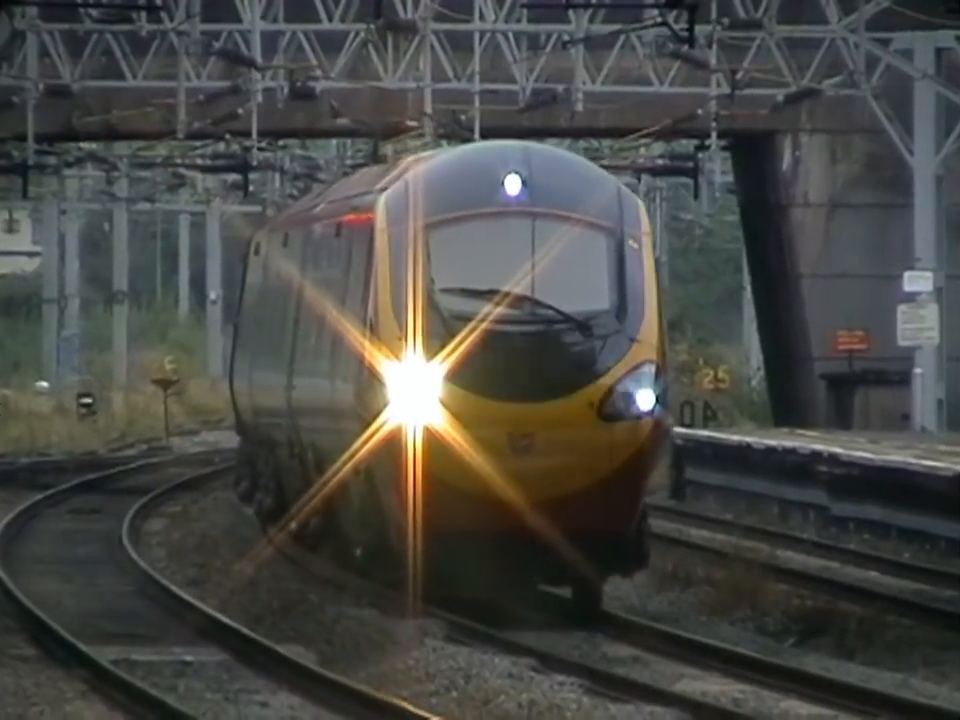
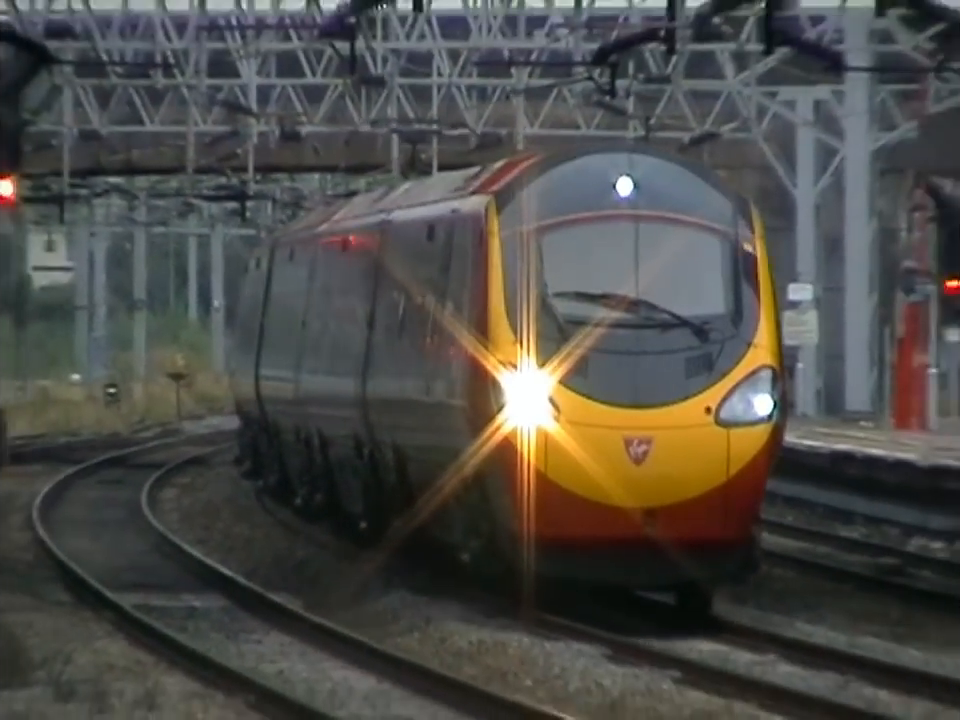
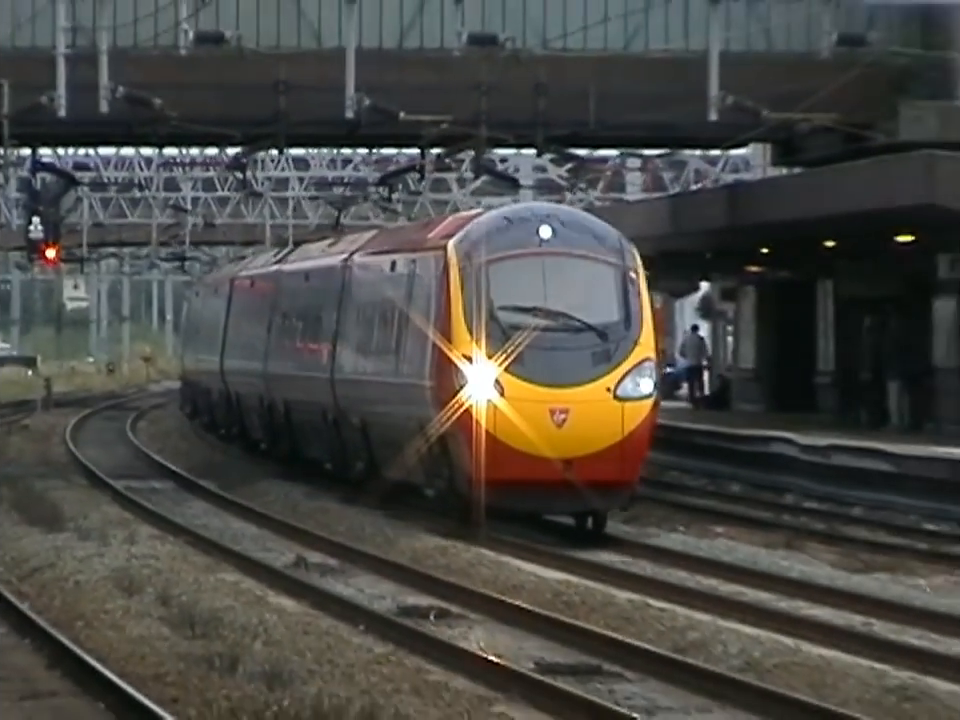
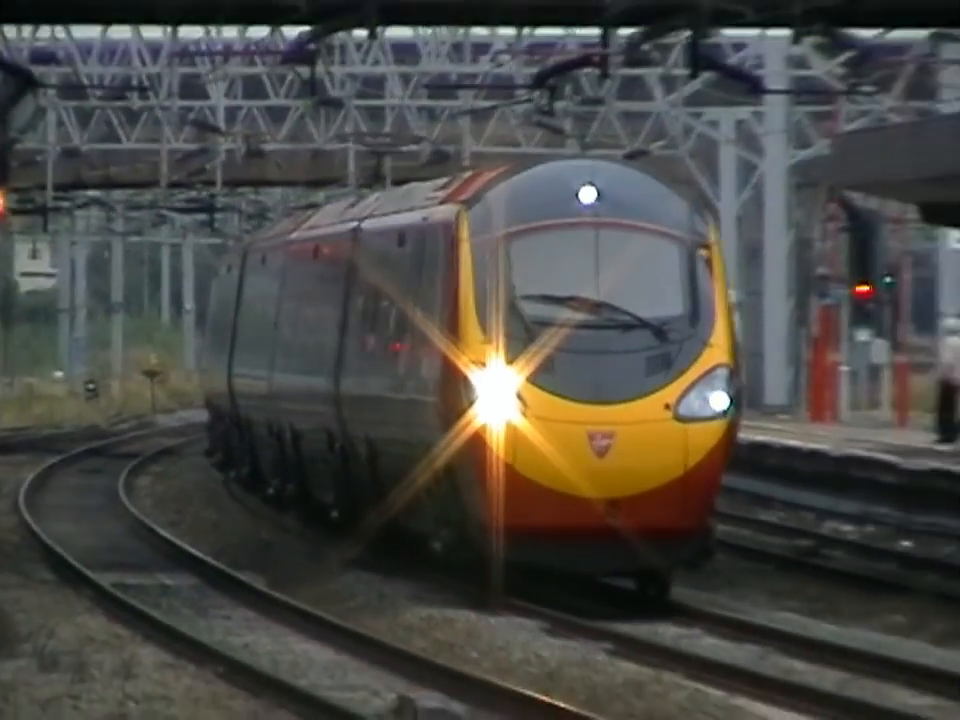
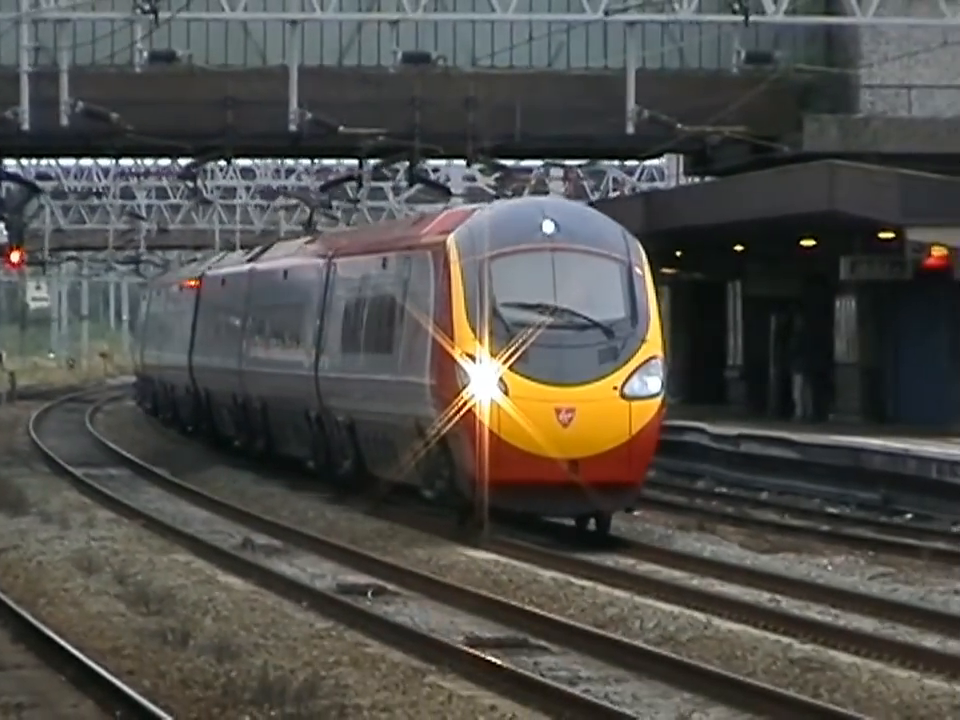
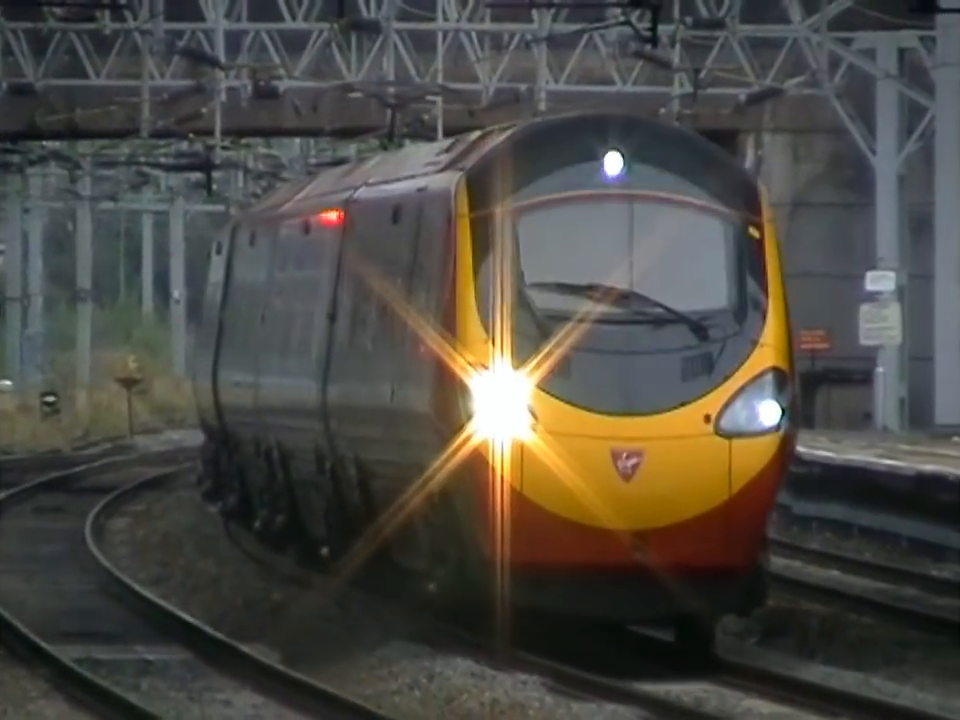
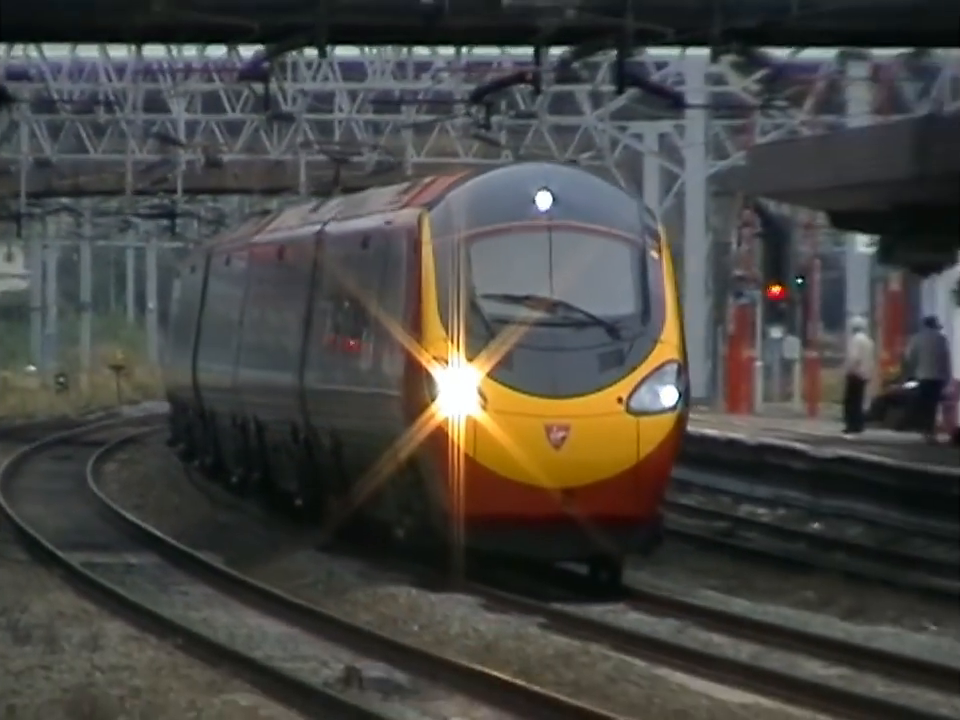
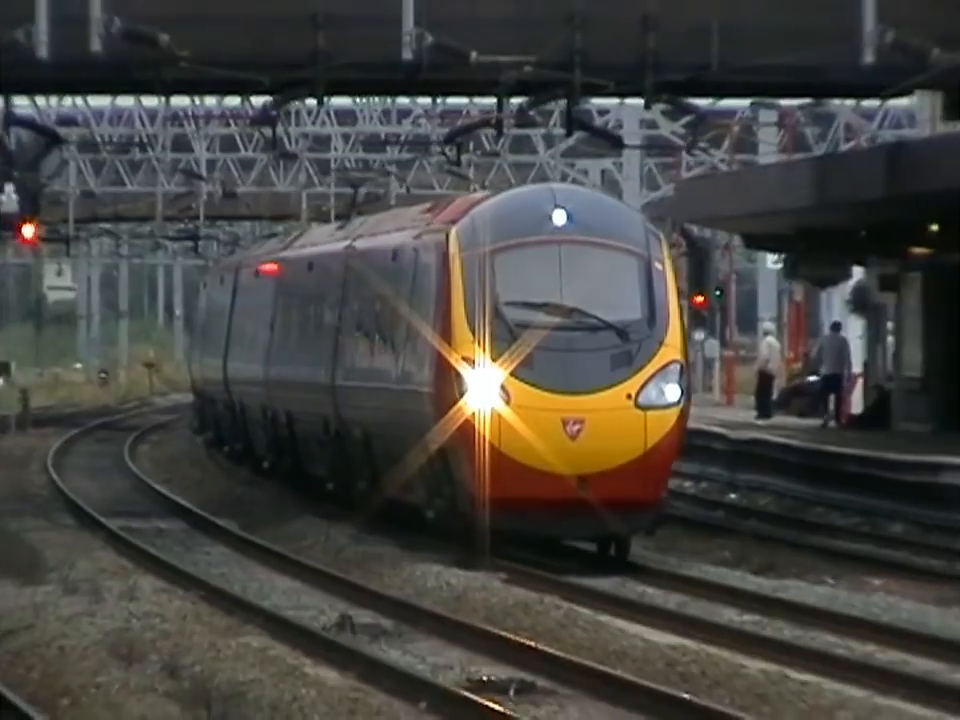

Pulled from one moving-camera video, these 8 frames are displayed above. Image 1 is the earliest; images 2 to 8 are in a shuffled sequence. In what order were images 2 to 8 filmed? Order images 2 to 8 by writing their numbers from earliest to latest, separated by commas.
6, 2, 4, 7, 8, 3, 5
